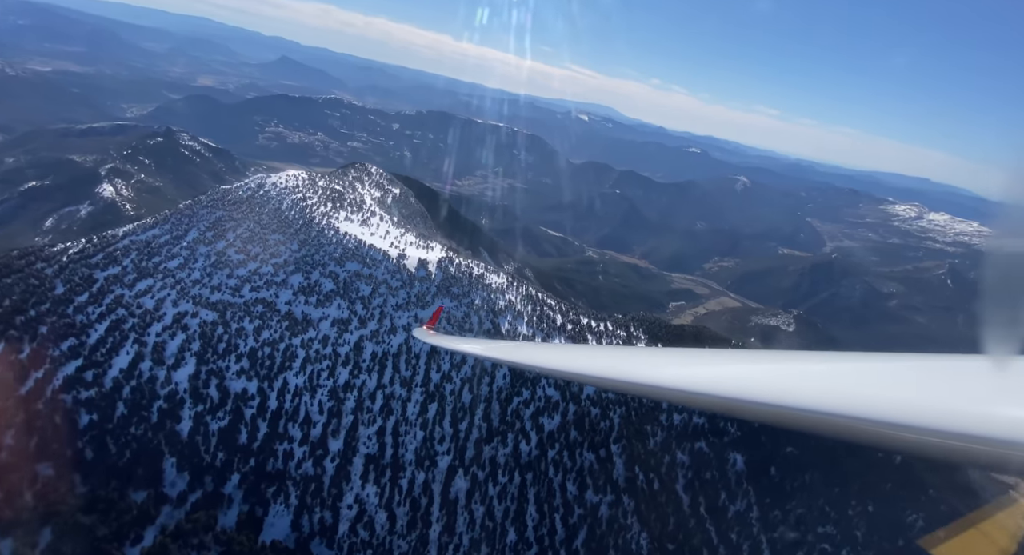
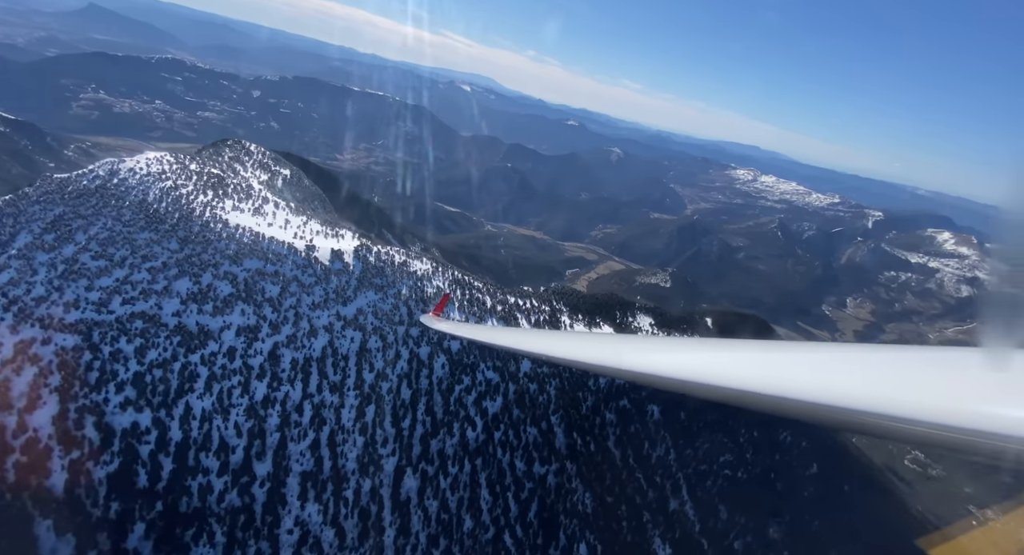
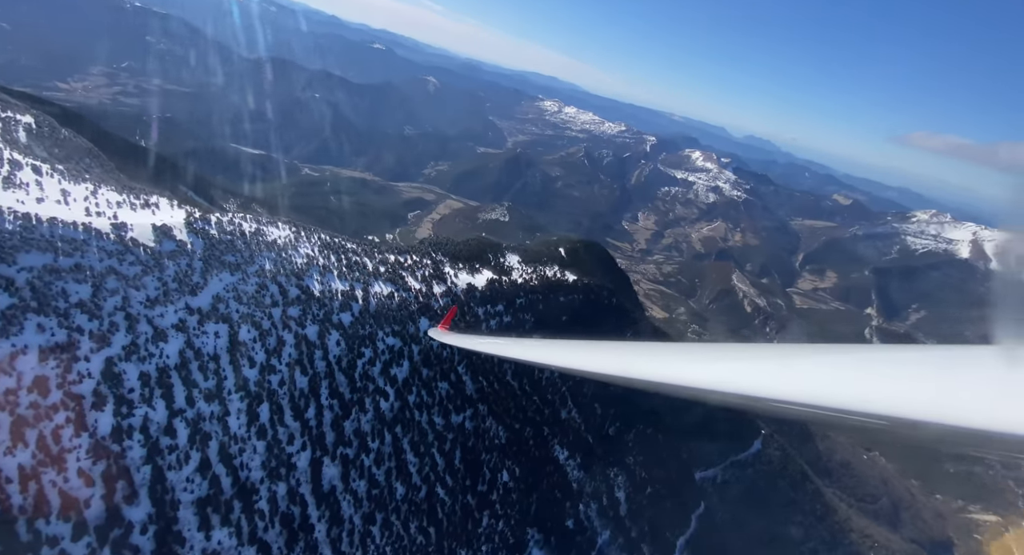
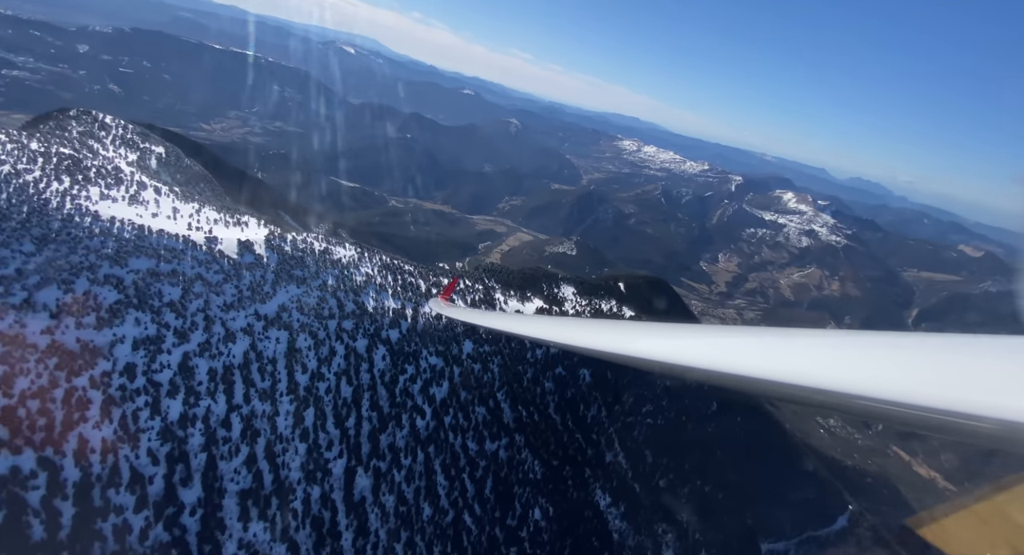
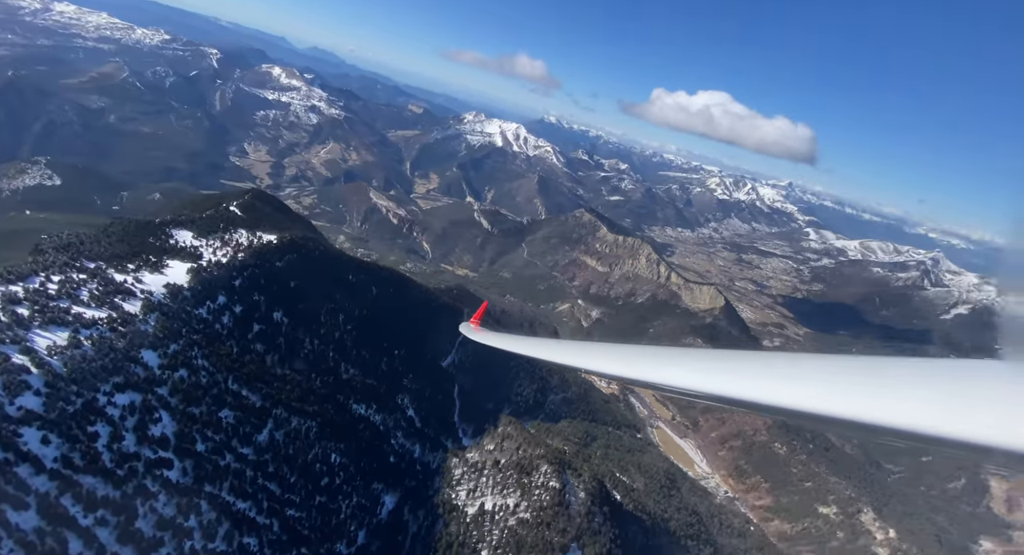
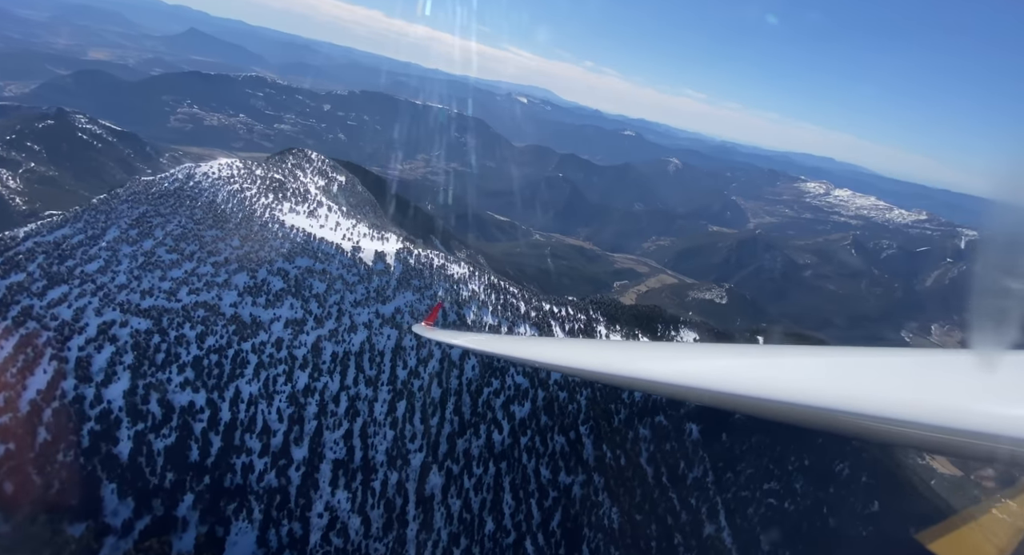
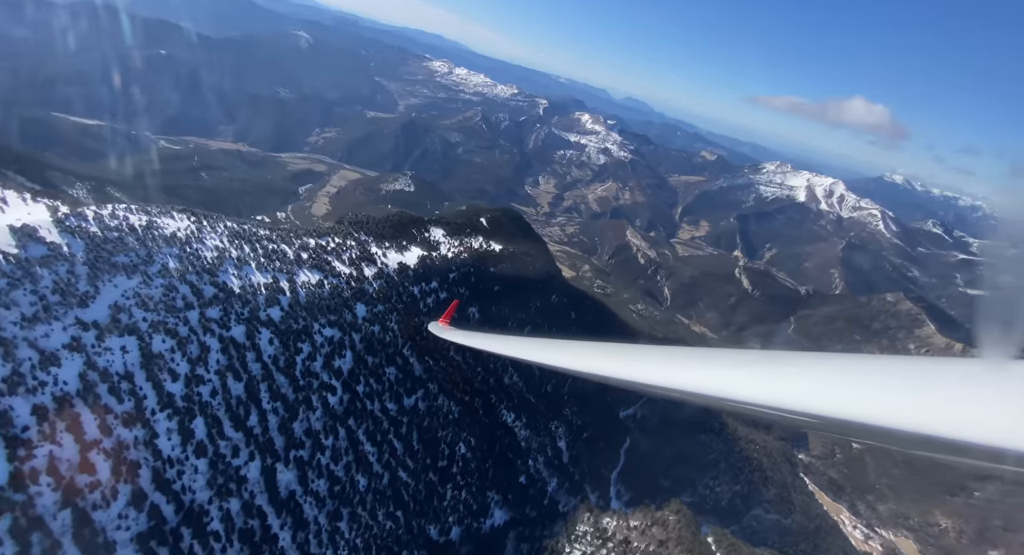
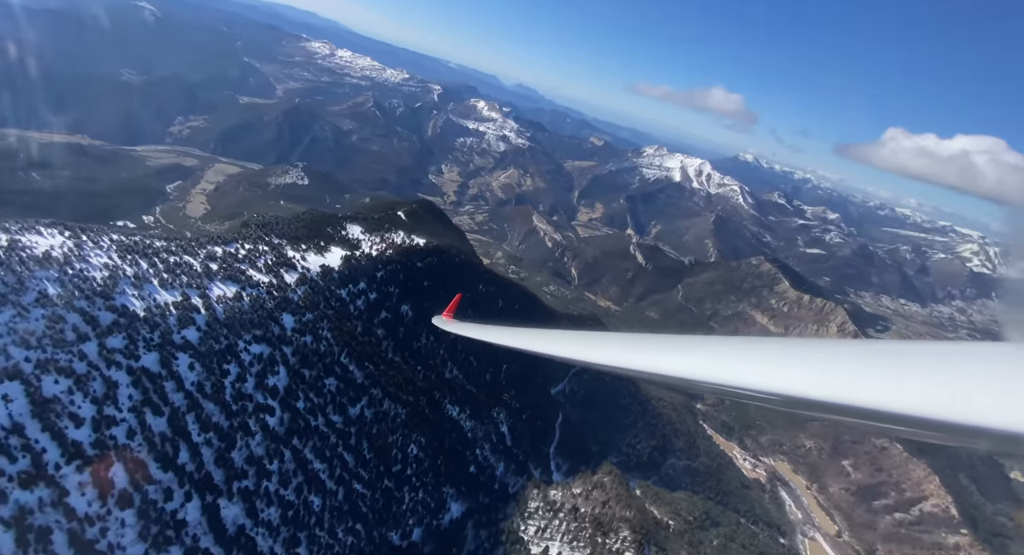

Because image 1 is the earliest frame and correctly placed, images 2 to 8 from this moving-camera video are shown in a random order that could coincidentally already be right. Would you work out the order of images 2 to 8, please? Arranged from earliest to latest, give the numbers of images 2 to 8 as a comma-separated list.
6, 2, 4, 3, 7, 8, 5
